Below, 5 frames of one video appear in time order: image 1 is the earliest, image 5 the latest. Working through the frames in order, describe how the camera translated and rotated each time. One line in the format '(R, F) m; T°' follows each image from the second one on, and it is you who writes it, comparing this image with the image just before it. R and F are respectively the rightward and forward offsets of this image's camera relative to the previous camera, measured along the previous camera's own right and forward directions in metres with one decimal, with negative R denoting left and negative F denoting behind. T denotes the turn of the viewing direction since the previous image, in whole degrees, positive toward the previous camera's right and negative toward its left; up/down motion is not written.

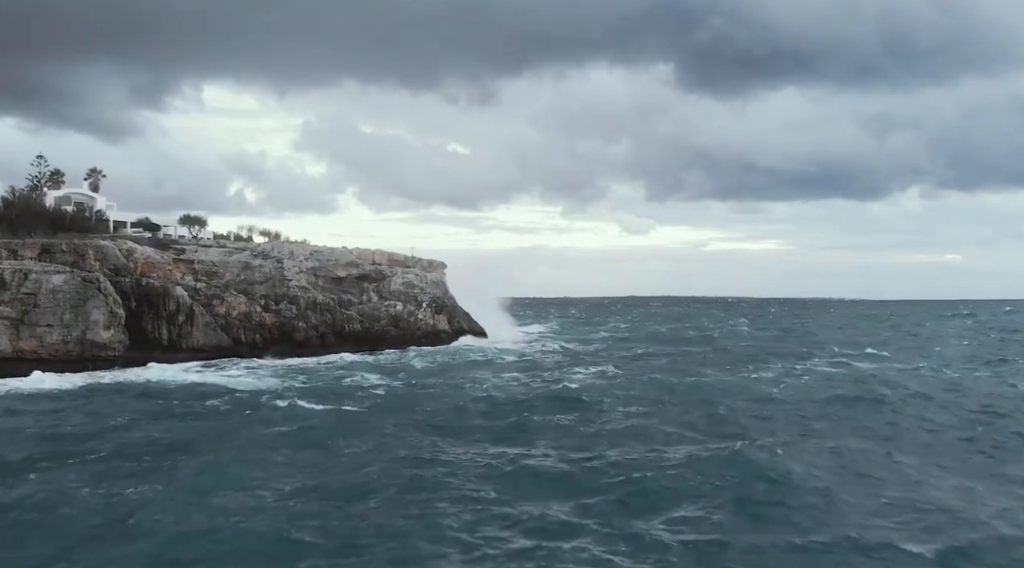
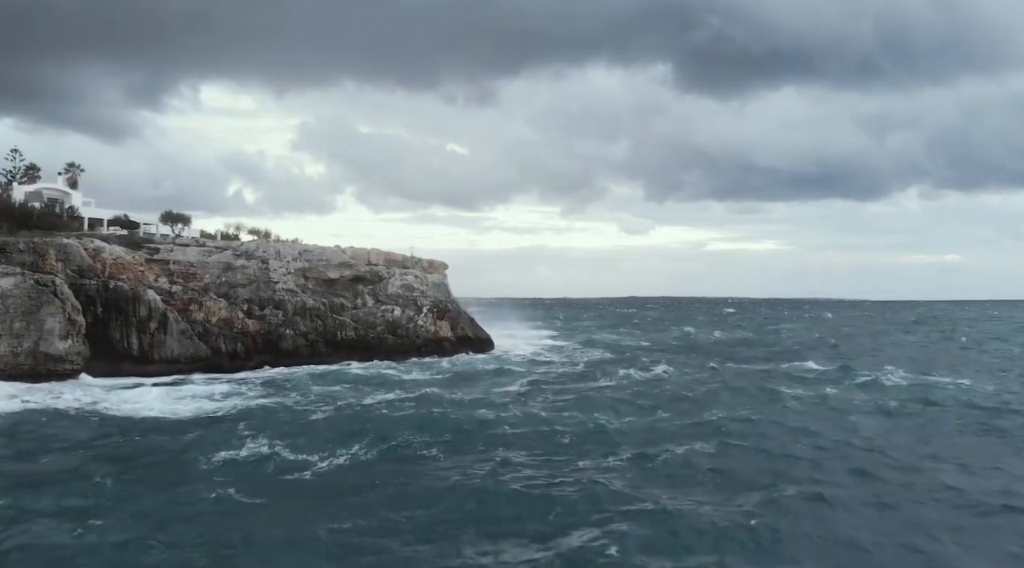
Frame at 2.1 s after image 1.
(-0.6, +5.7) m; 0°
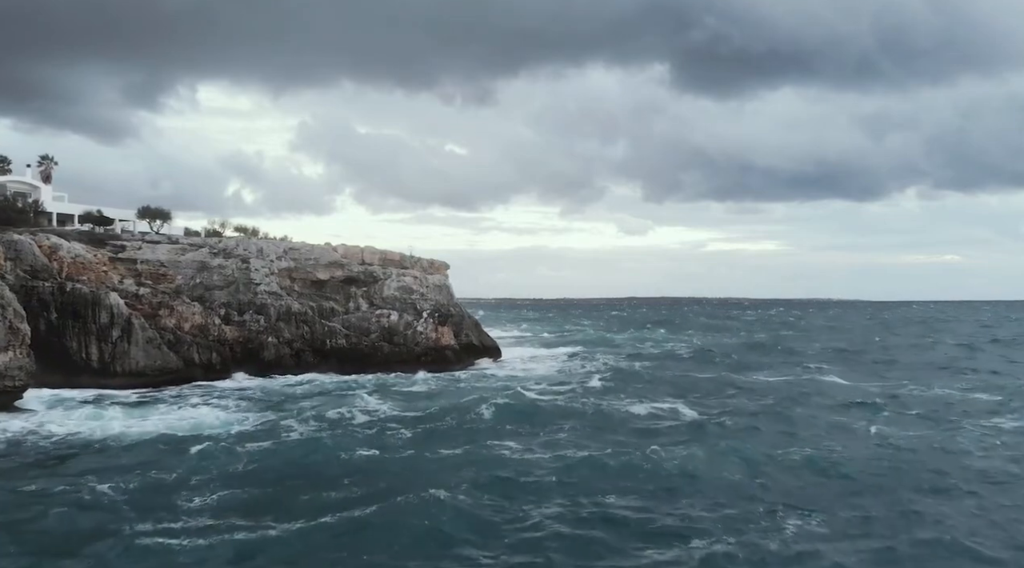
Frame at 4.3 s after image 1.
(-0.6, +5.9) m; 0°
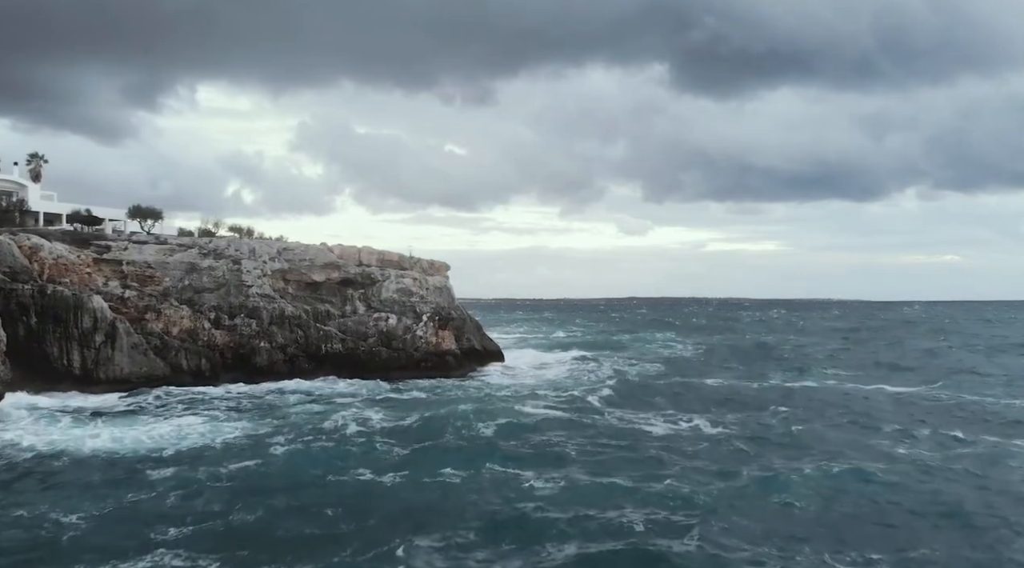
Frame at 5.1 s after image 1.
(-0.2, +2.1) m; 0°
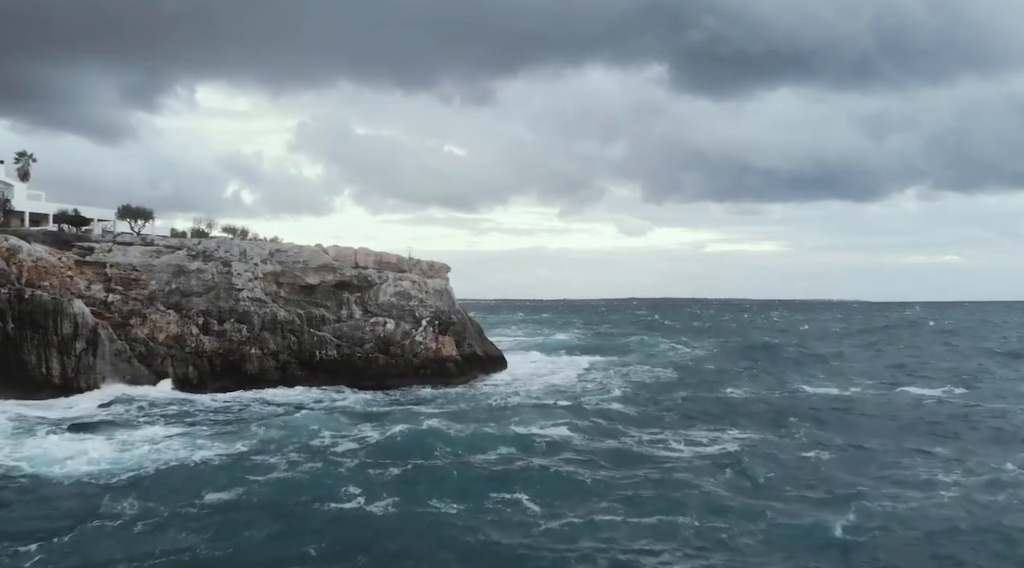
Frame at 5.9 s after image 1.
(-0.2, +2.1) m; 0°
